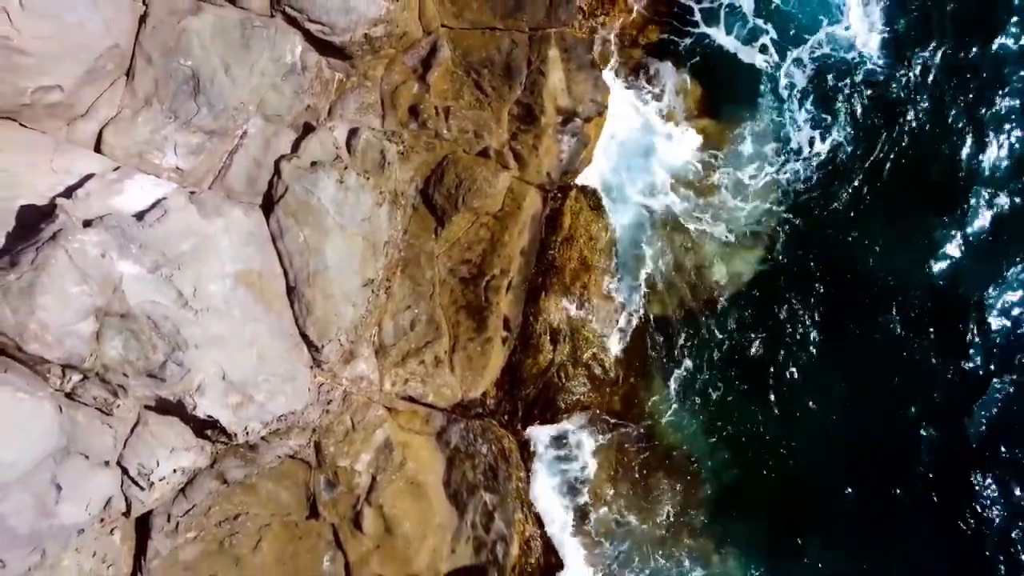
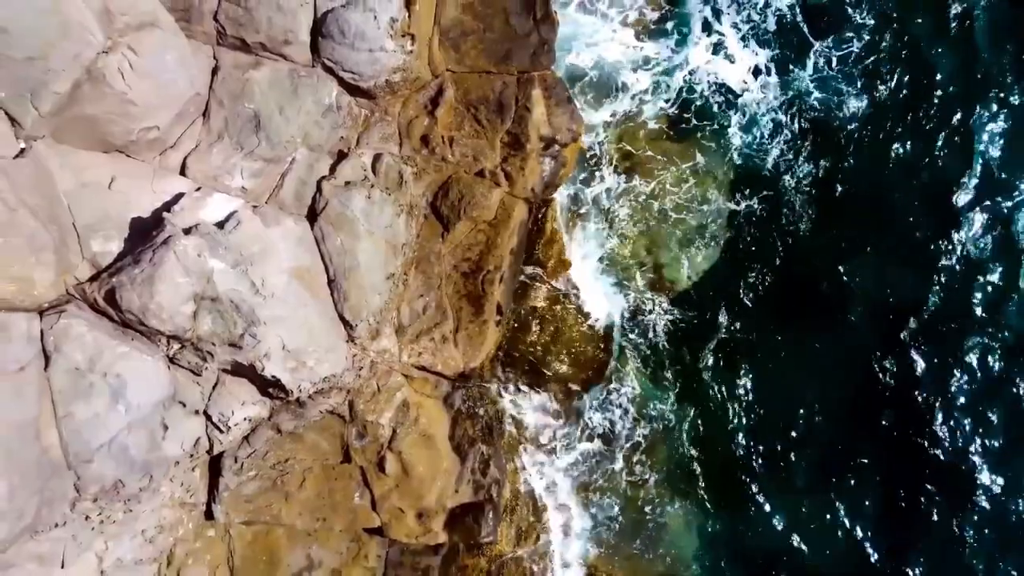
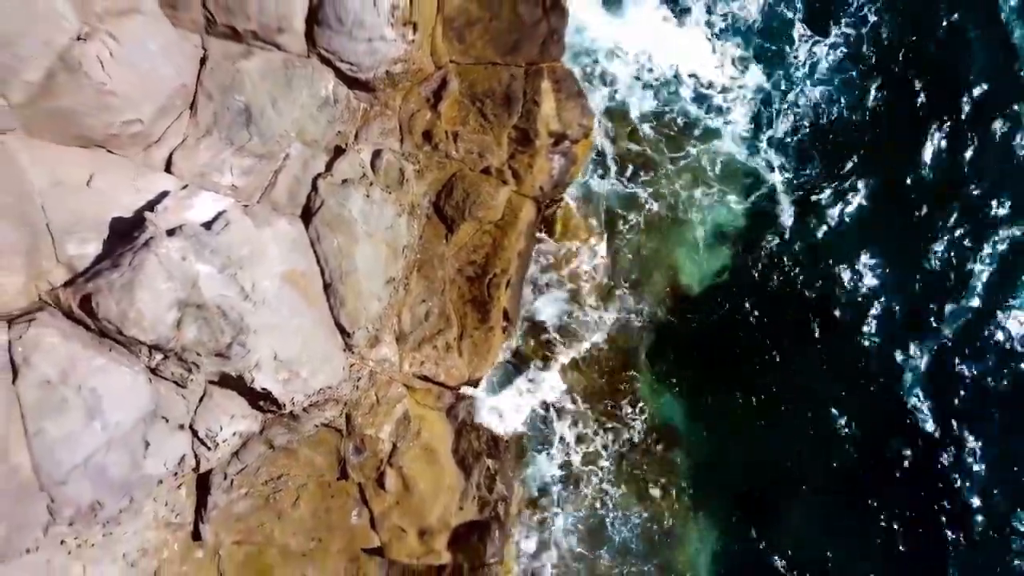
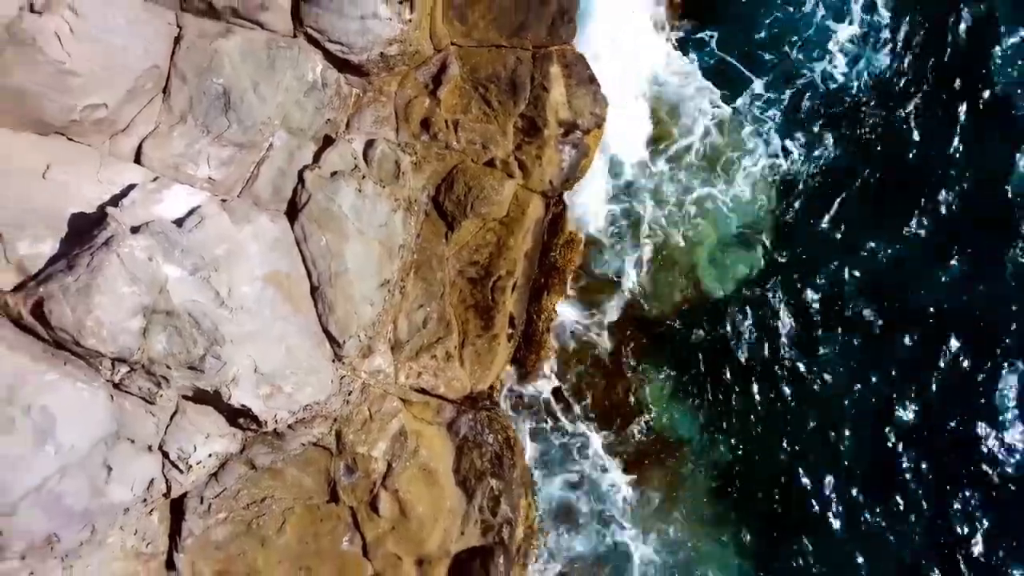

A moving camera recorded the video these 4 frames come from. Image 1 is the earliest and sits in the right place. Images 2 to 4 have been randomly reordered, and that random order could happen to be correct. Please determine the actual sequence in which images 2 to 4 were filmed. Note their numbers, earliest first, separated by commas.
4, 3, 2
